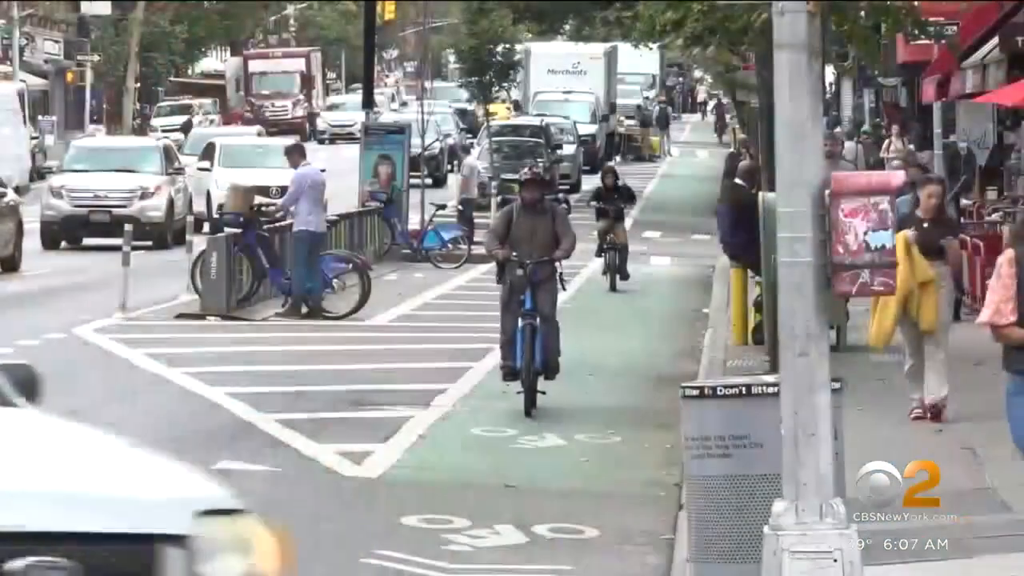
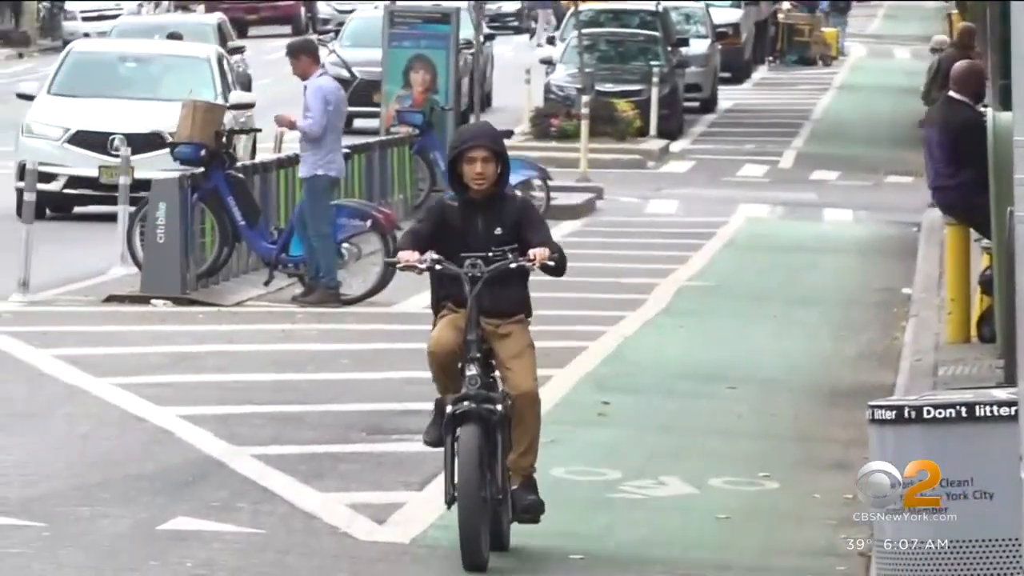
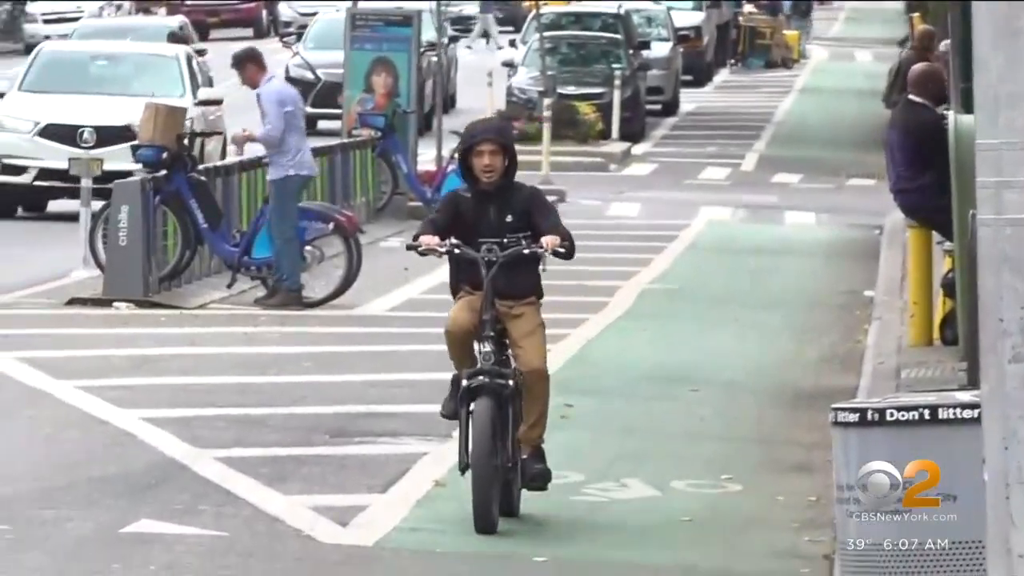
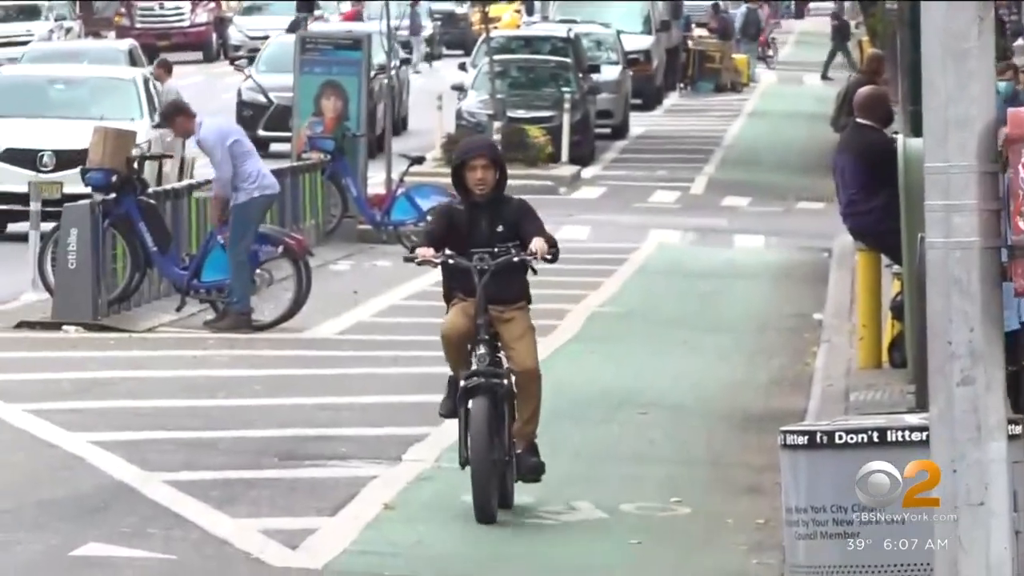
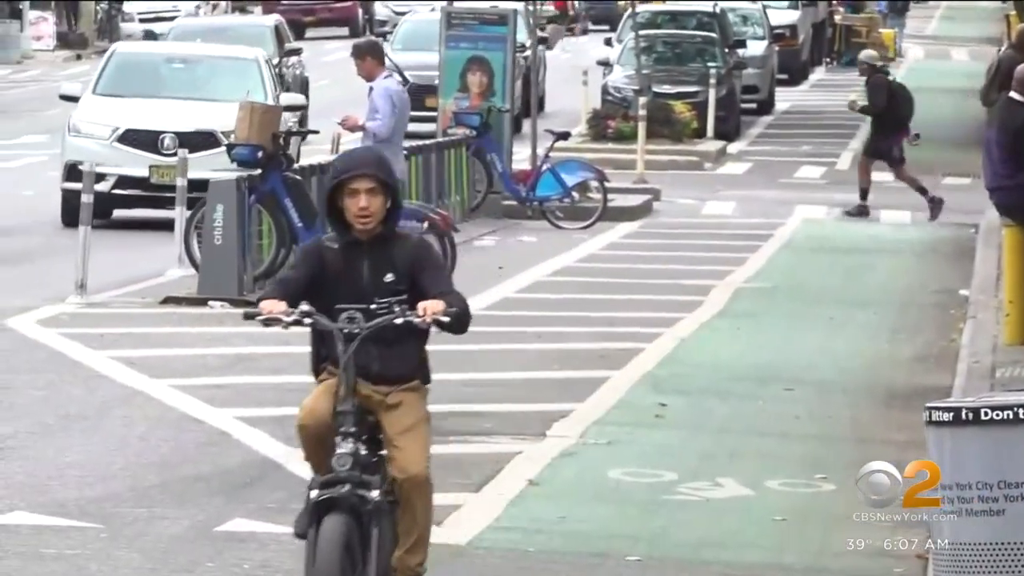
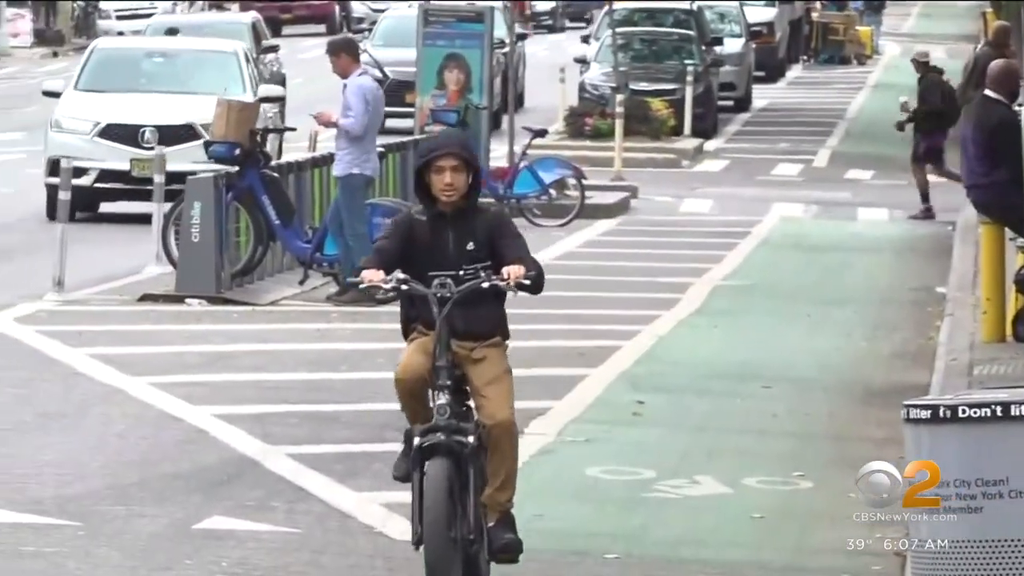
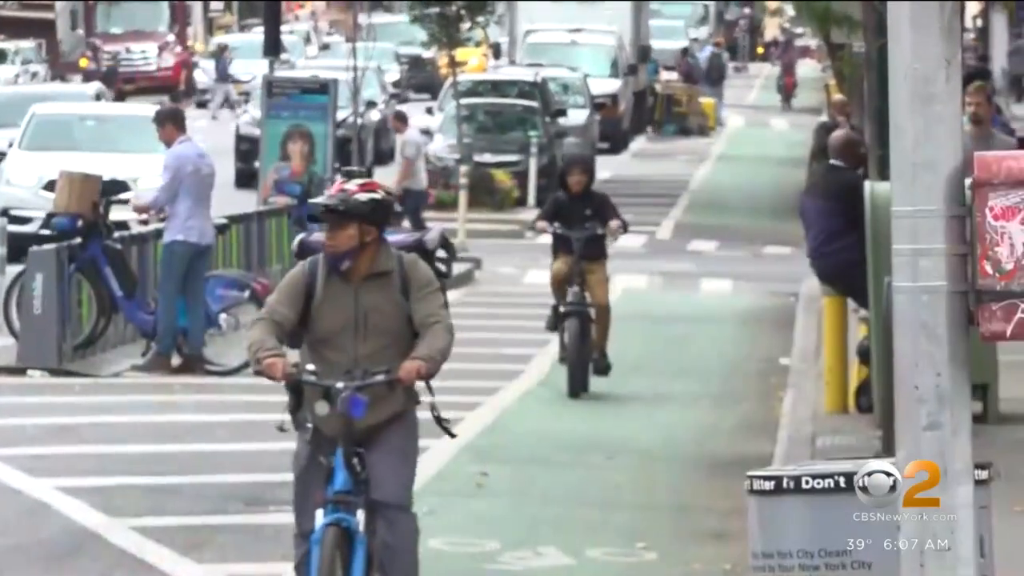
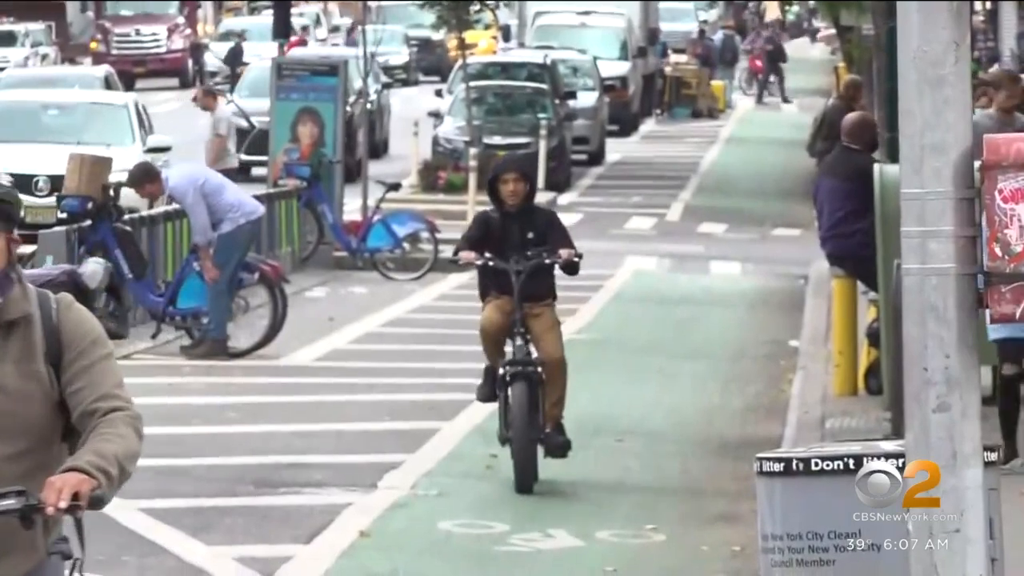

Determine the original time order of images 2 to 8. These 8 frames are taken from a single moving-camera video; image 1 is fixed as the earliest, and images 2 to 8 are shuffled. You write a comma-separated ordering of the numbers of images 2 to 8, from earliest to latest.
7, 8, 4, 3, 2, 6, 5
